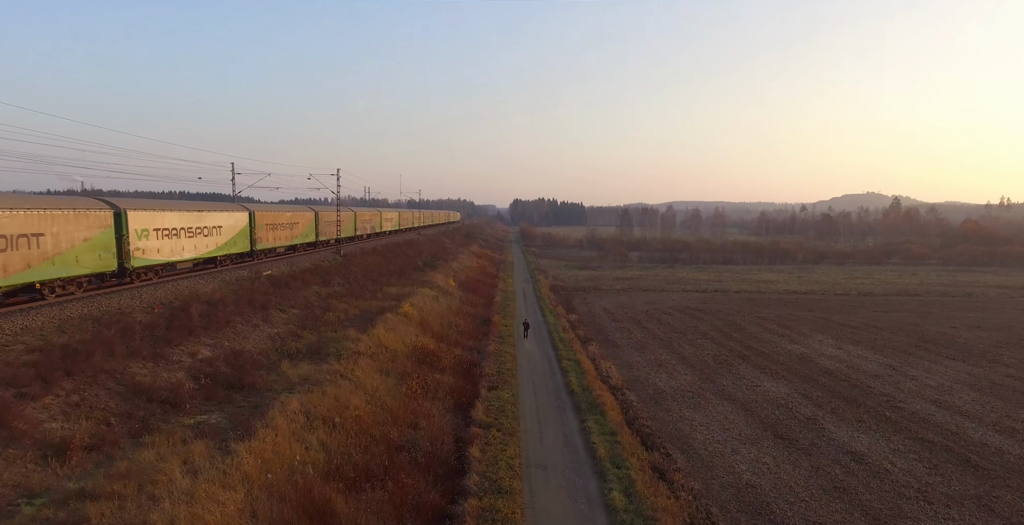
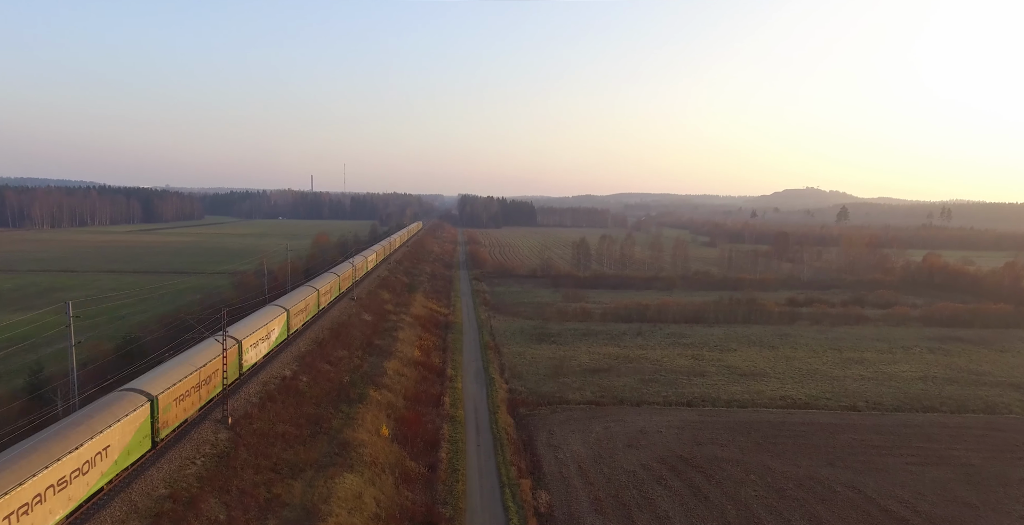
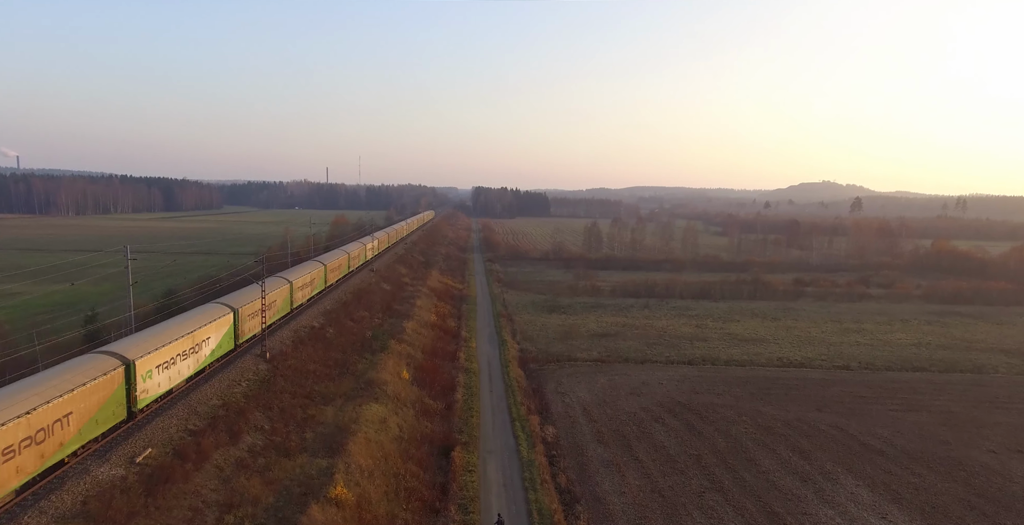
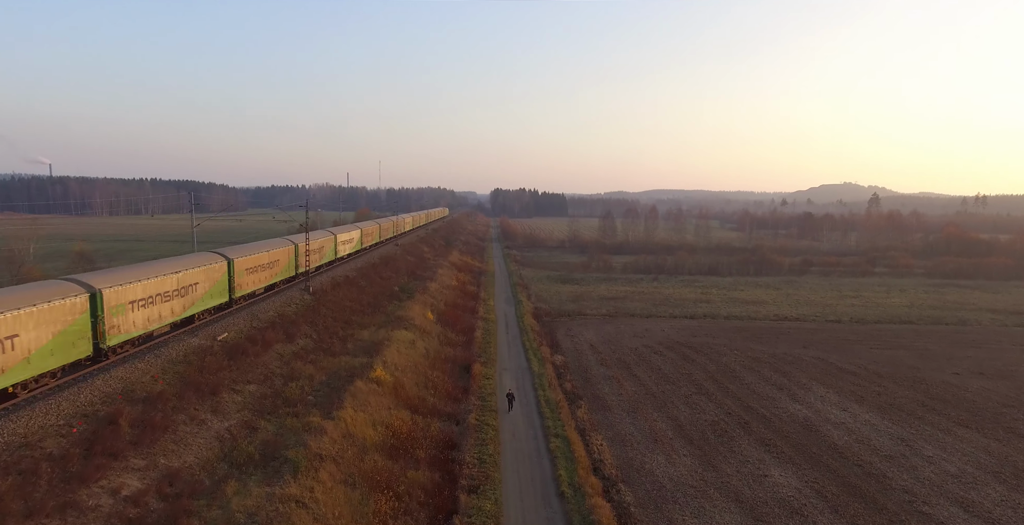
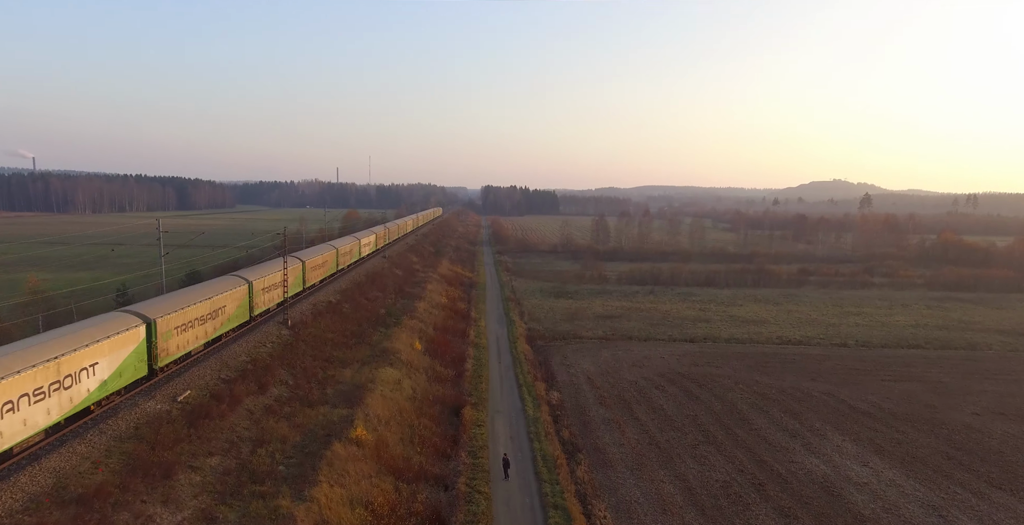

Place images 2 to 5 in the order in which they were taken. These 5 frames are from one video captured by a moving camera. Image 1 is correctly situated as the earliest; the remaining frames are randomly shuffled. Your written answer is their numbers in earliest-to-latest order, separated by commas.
4, 5, 3, 2
